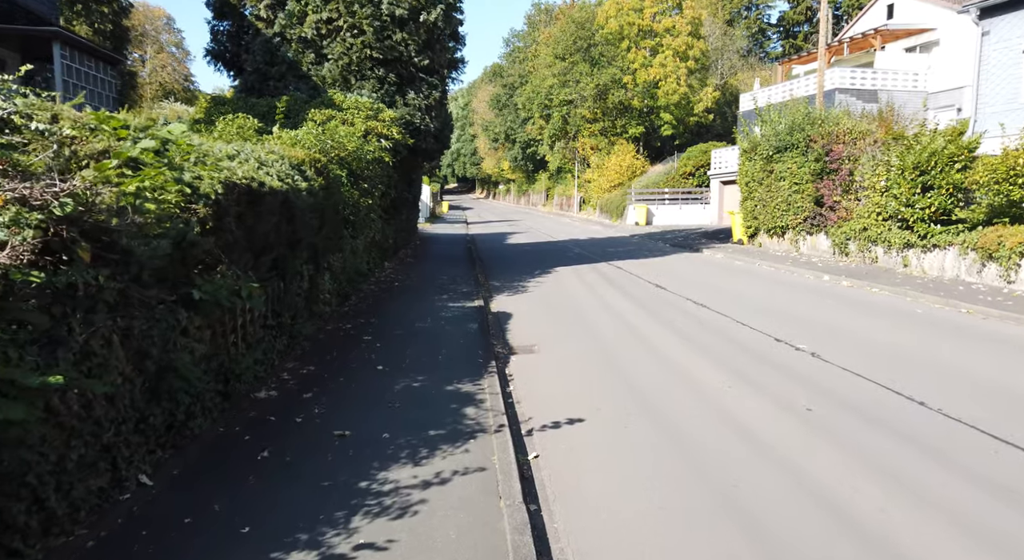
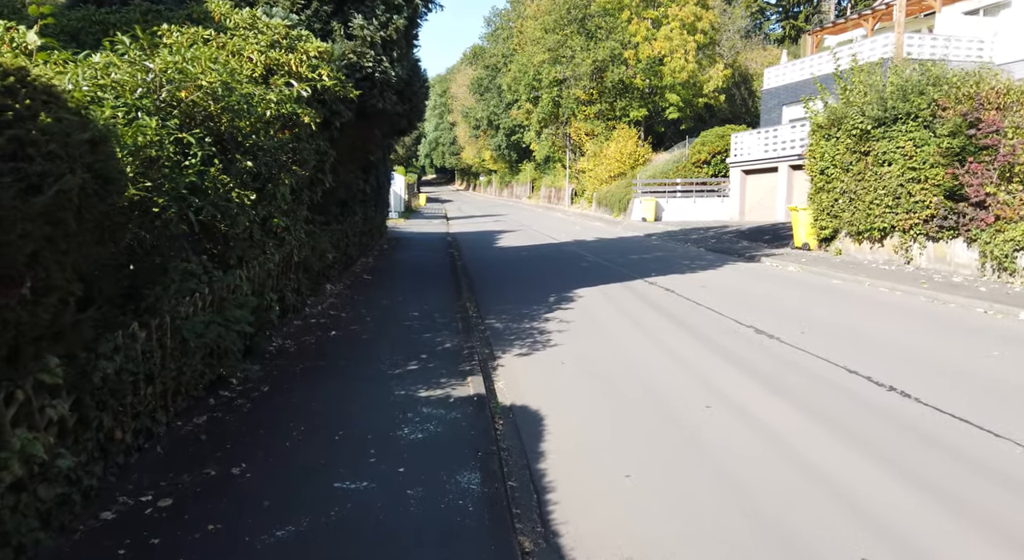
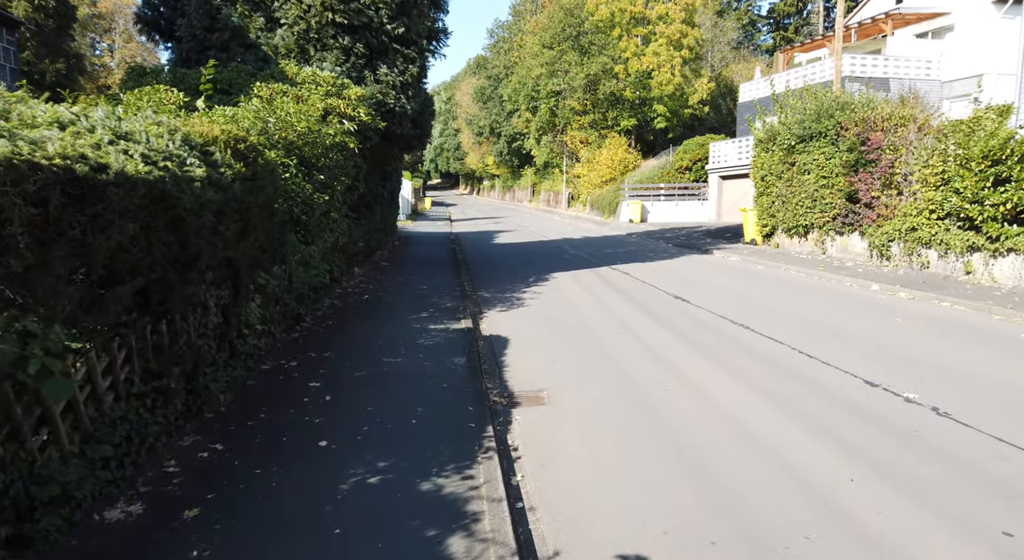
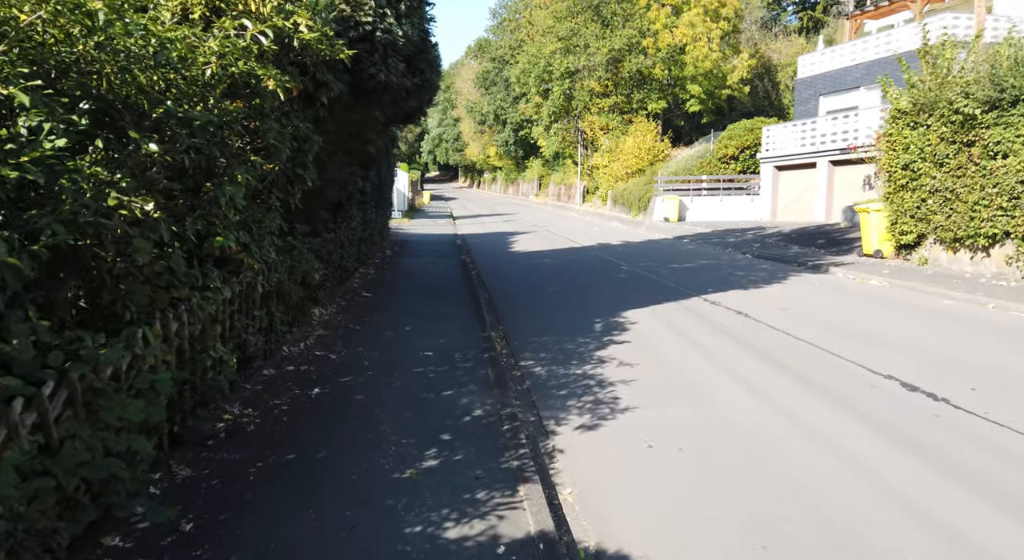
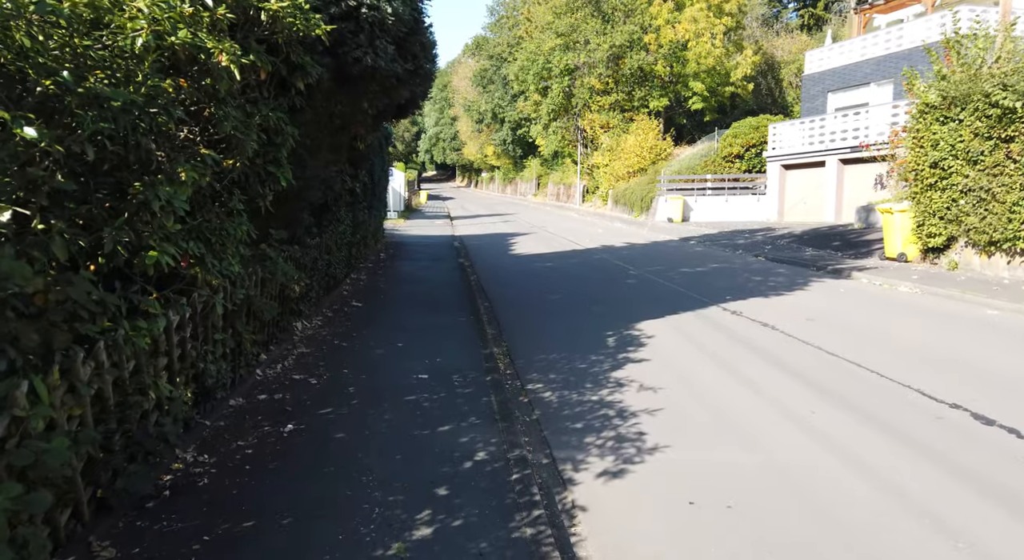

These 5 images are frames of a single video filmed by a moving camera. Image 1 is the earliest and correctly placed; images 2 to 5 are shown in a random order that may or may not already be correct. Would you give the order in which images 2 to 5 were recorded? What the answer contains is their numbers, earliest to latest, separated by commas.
3, 2, 4, 5
